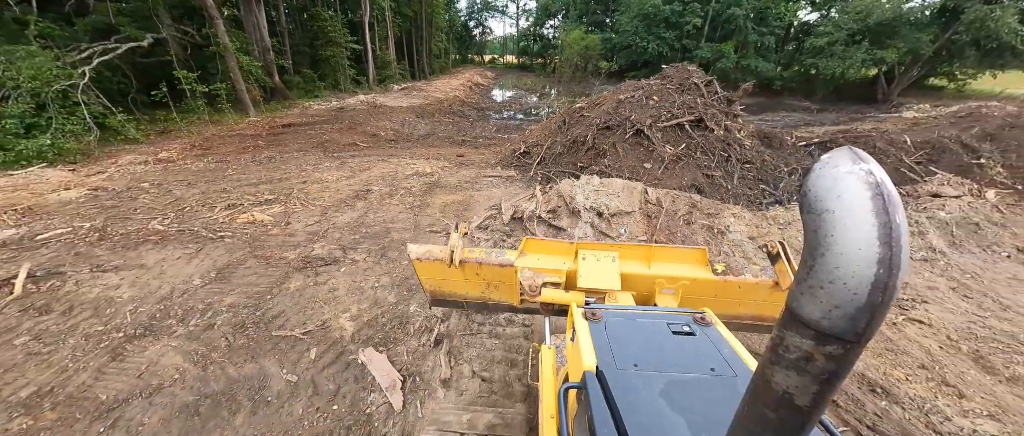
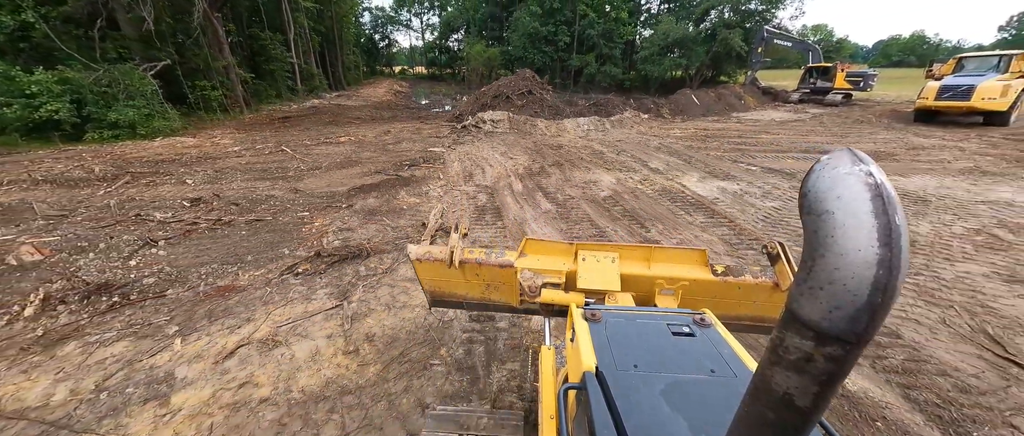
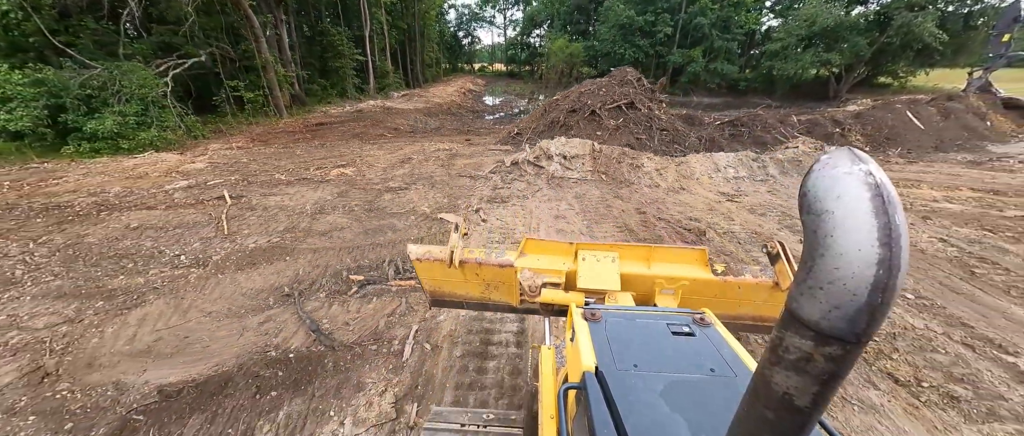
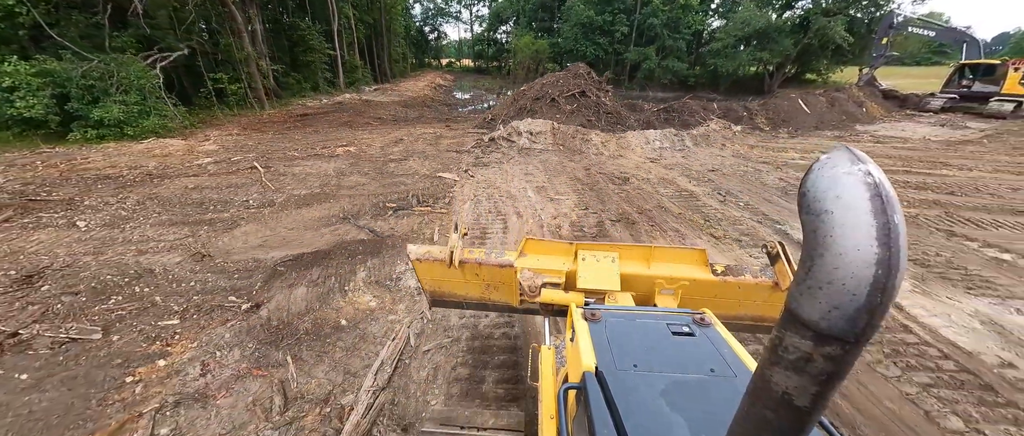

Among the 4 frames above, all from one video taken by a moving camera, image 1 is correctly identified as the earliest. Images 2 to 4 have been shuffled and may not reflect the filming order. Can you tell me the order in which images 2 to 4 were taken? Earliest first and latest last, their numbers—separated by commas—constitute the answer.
3, 4, 2
